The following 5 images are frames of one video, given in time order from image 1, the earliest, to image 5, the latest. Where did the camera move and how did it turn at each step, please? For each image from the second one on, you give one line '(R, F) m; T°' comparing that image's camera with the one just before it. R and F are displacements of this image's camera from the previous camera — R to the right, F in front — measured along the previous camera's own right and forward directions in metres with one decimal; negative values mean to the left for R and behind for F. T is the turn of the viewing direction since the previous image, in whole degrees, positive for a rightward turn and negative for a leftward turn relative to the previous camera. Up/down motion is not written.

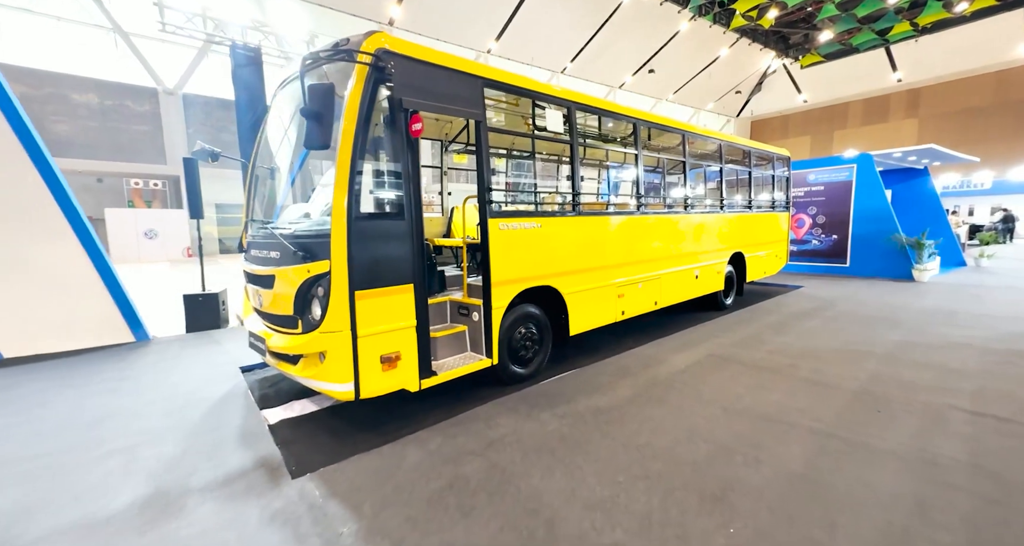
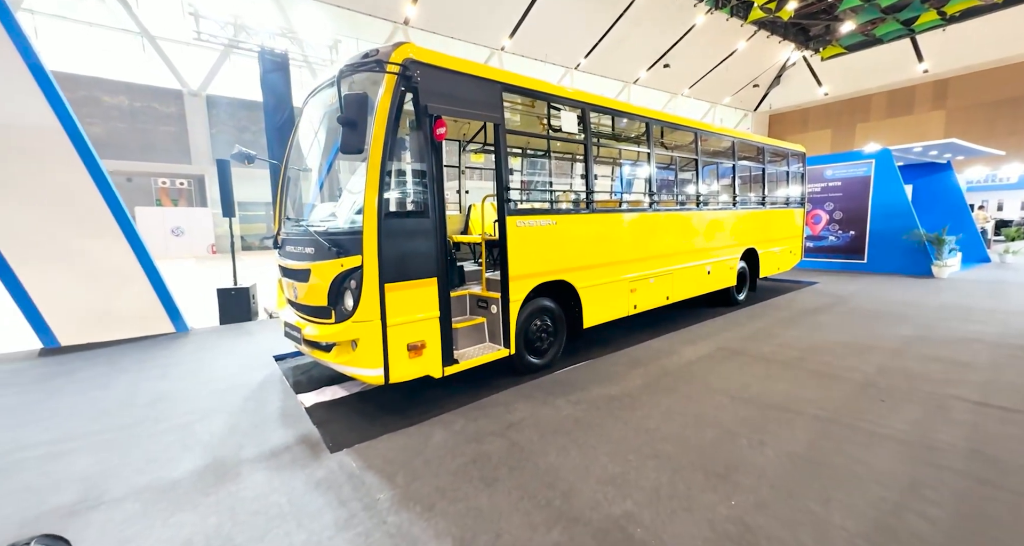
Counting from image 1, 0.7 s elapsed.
(0.0, -0.2) m; -2°
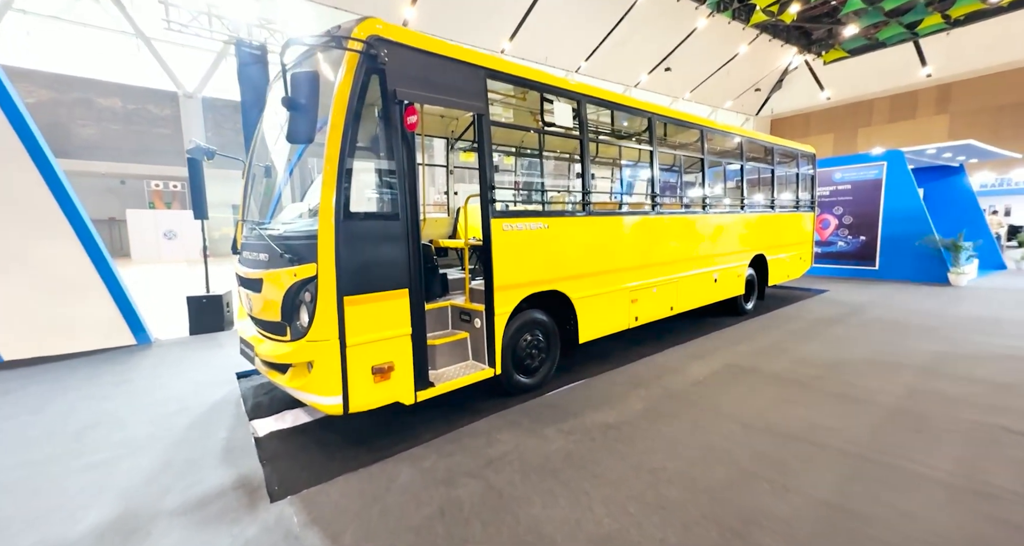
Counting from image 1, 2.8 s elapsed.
(+0.1, +0.4) m; 0°
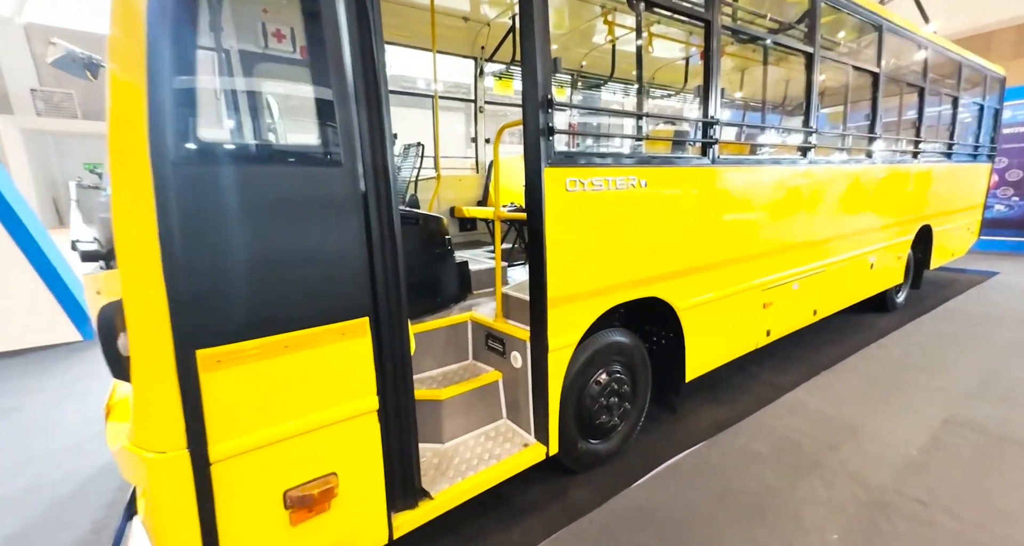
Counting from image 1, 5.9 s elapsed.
(-0.1, +1.7) m; -6°
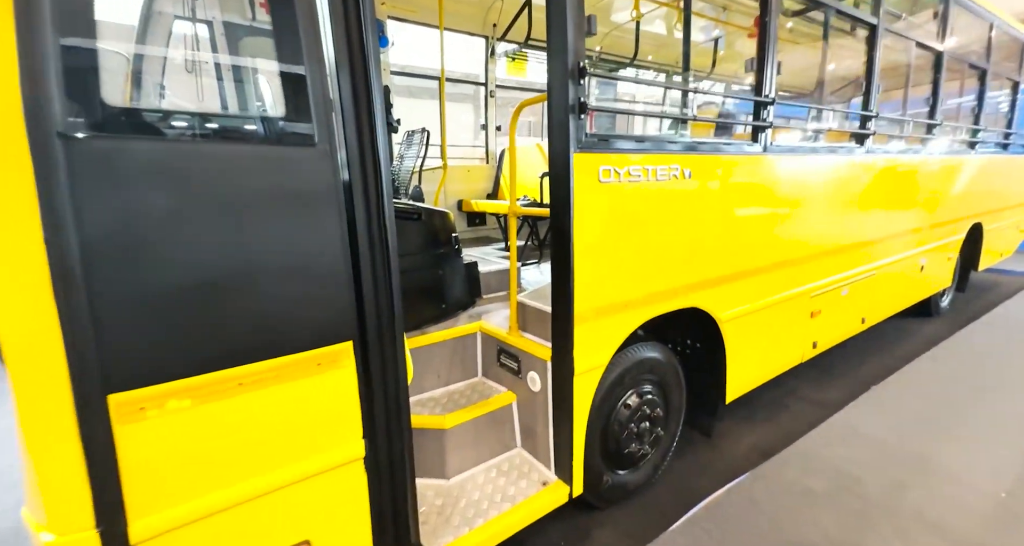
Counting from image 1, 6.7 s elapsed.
(0.0, +0.3) m; -1°
